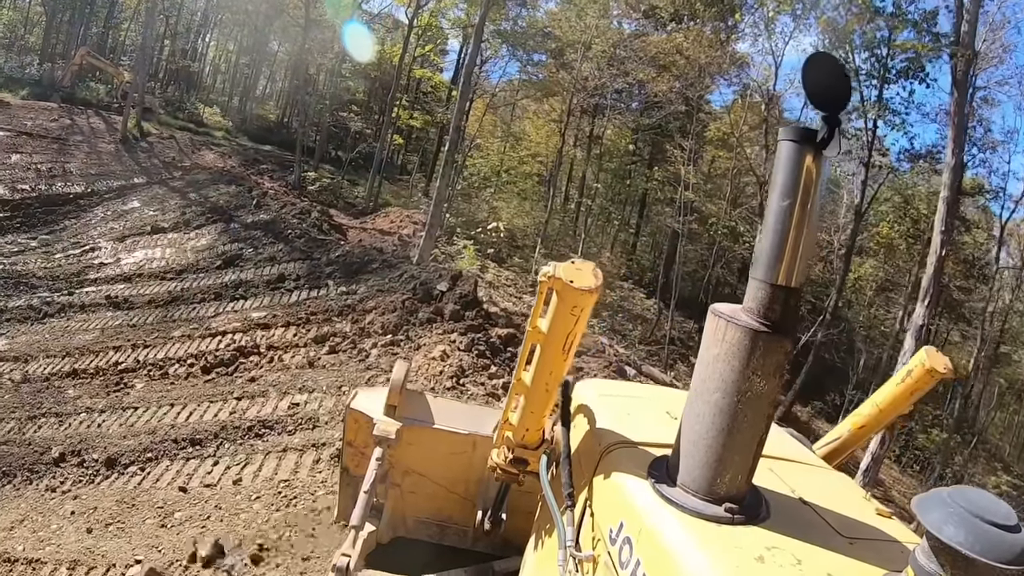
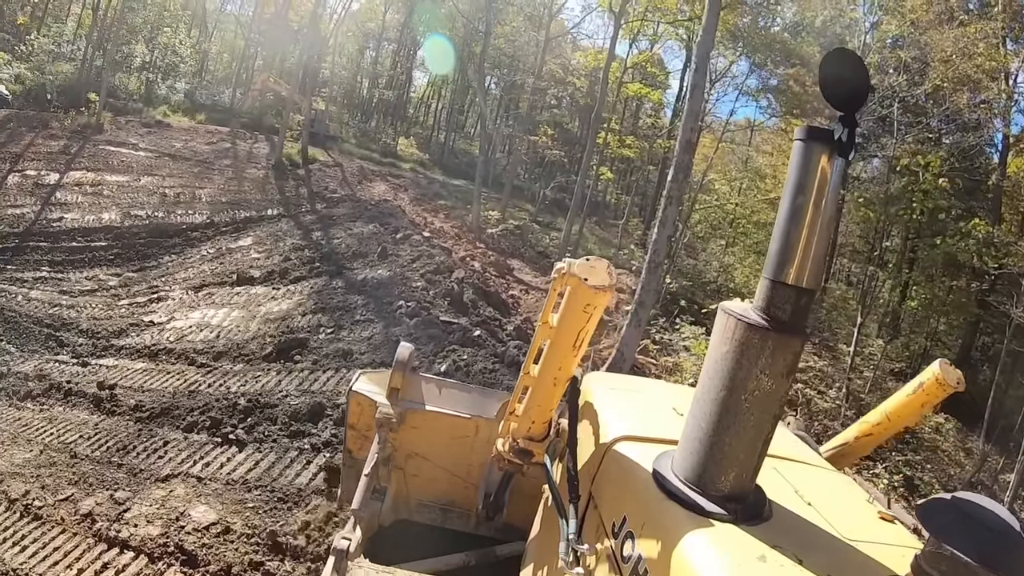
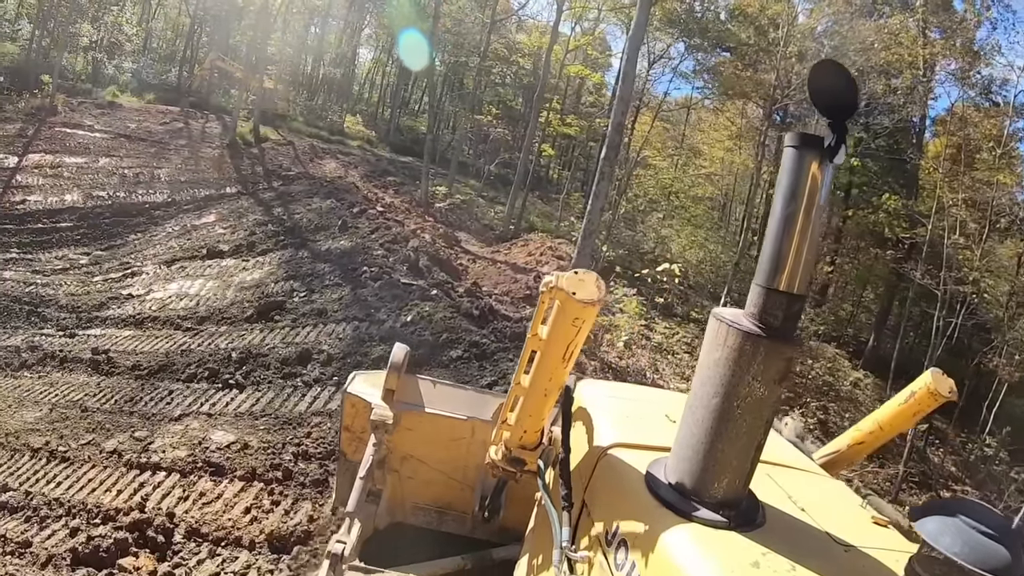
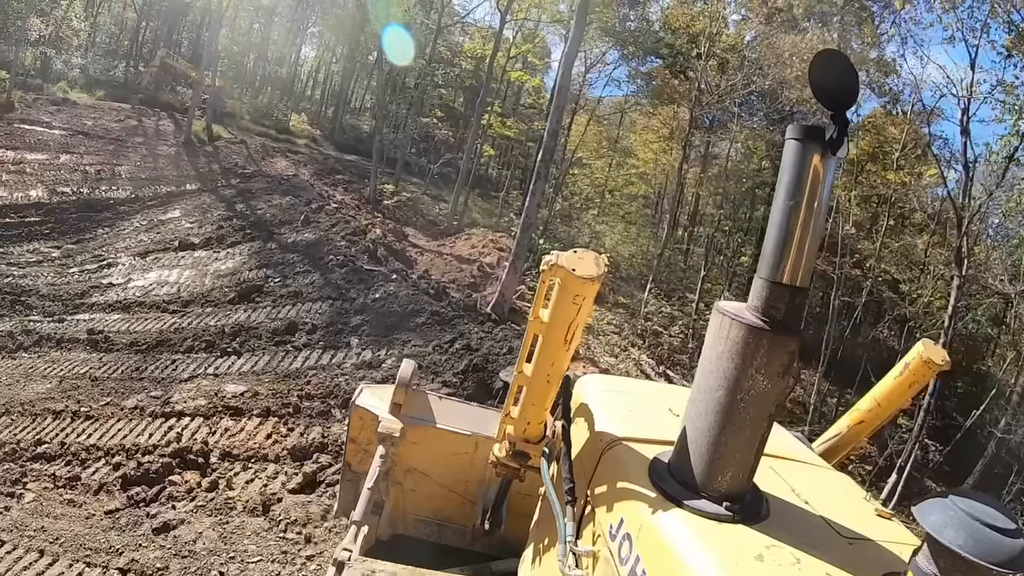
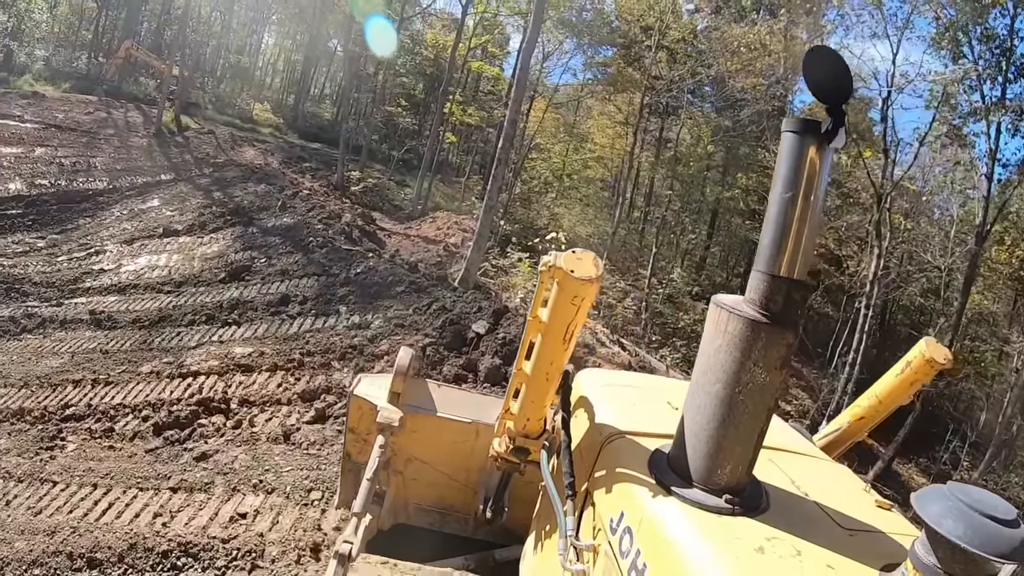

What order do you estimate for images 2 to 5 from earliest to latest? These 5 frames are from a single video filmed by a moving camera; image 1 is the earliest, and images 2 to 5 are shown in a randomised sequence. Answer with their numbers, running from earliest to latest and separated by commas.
5, 4, 3, 2
